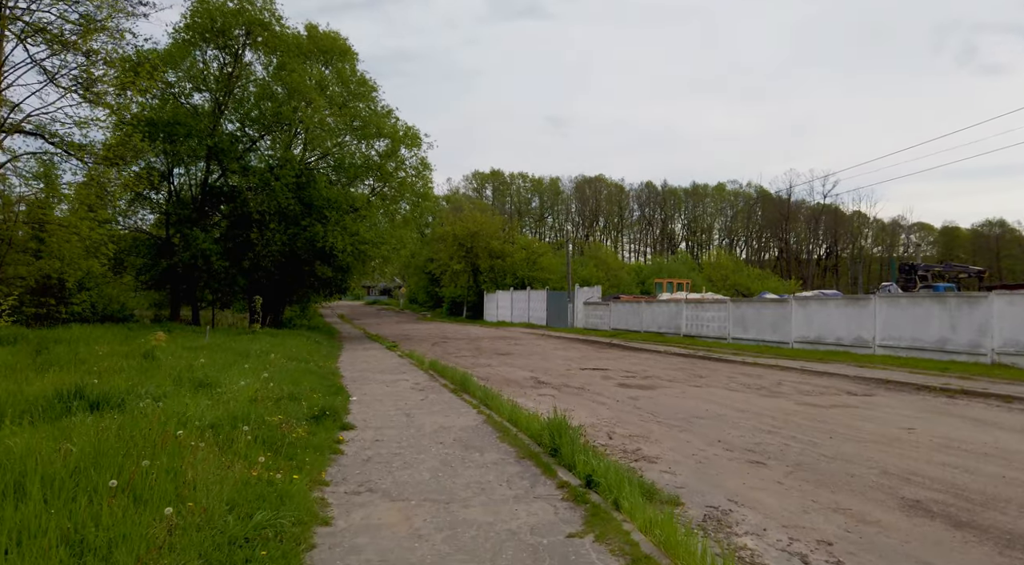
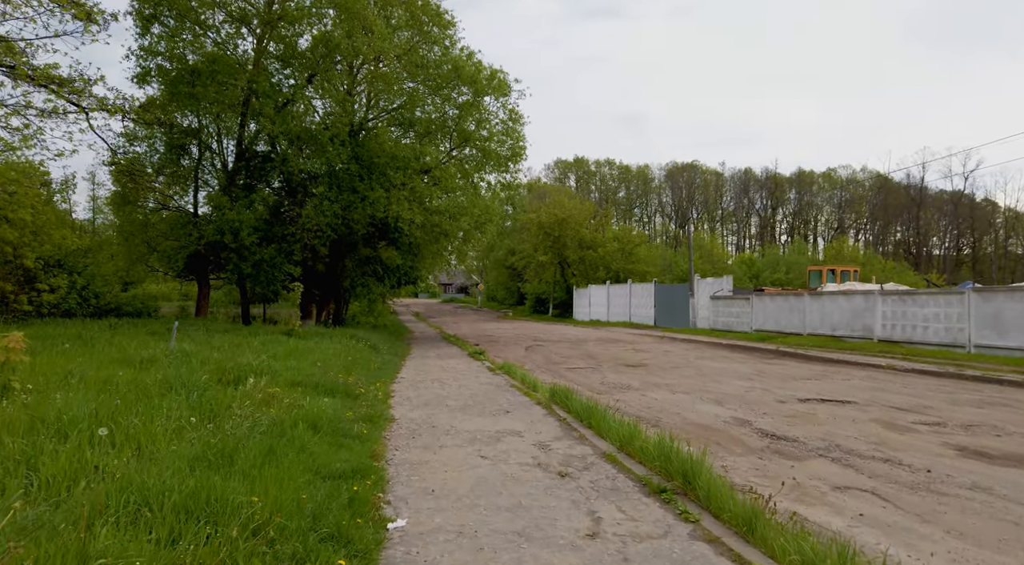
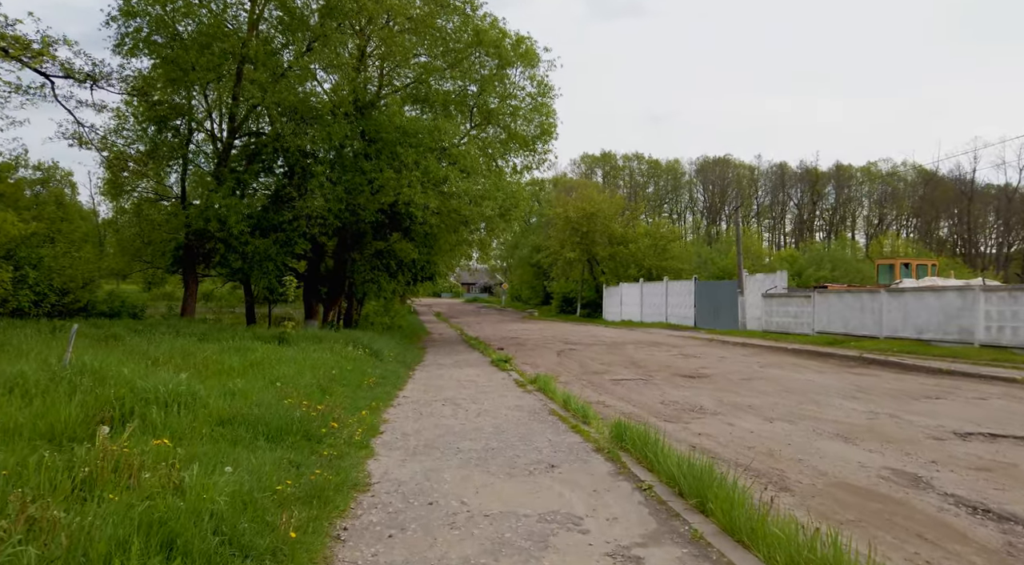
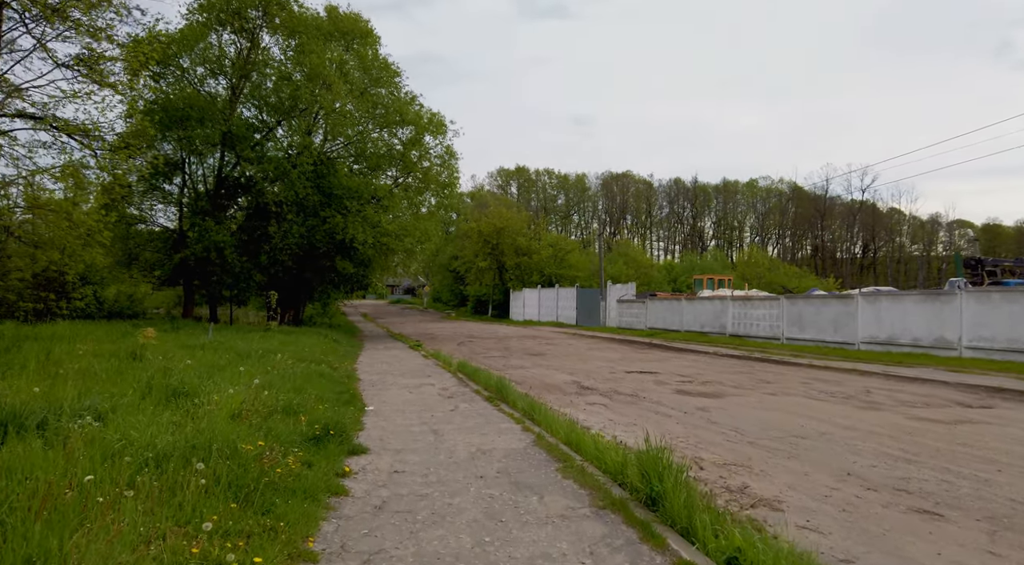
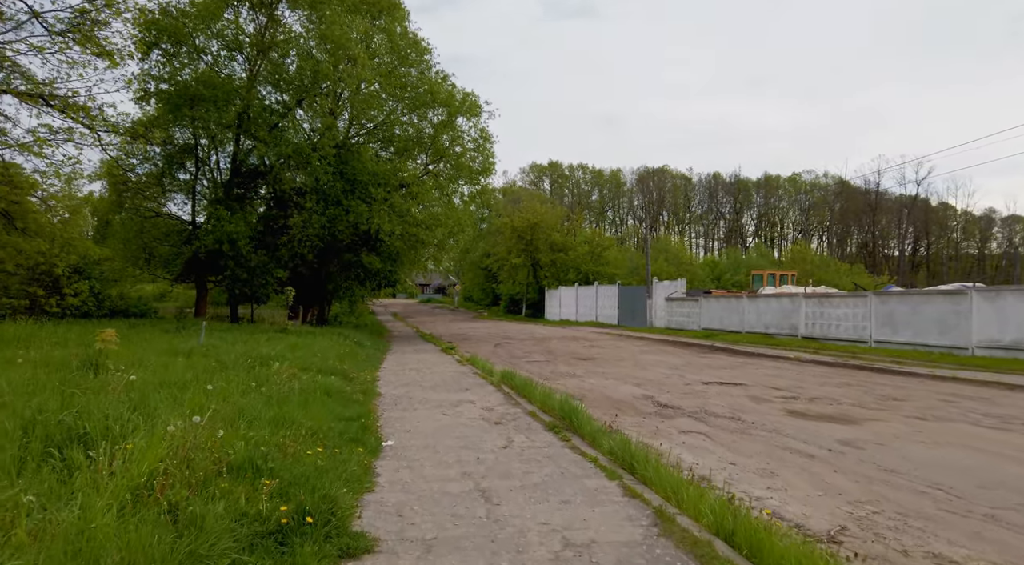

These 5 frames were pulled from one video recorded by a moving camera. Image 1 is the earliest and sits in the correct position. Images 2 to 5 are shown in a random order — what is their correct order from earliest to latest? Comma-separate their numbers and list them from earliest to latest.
4, 5, 2, 3
